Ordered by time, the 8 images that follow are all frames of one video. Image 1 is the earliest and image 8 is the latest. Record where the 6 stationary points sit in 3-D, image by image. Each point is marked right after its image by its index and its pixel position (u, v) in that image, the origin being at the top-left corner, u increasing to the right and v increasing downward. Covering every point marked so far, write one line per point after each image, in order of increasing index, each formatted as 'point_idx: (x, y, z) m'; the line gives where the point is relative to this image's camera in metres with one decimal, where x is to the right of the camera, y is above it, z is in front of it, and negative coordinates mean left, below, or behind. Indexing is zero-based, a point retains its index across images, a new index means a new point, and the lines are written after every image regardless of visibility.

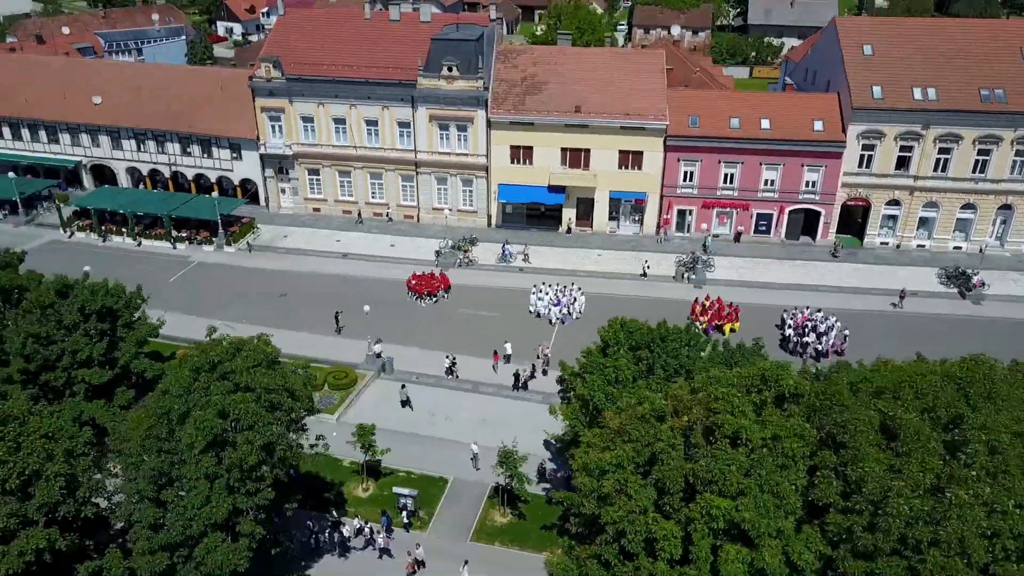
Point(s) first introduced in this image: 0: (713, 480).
0: (+3.5, -3.8, +16.0) m
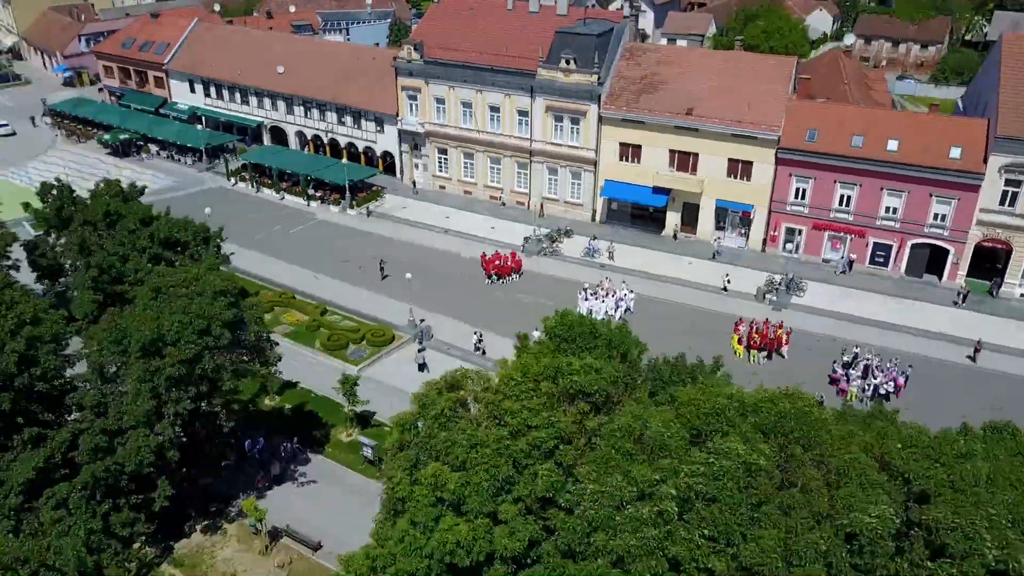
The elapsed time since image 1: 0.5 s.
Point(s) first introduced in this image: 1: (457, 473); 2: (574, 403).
0: (-1.6, -3.3, +16.4) m
1: (-1.6, -3.9, +15.9) m
2: (+1.3, -2.6, +17.3) m
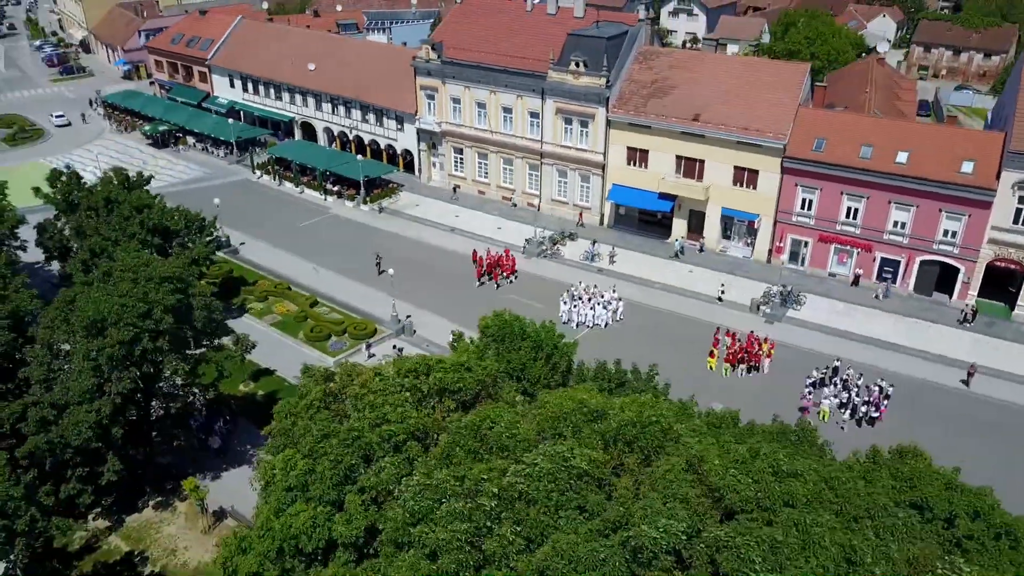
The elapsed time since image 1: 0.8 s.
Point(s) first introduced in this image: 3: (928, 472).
0: (-4.6, -3.1, +16.7) m
1: (-4.7, -3.7, +16.2) m
2: (-1.7, -2.5, +17.4) m
3: (+10.0, -4.4, +17.9) m
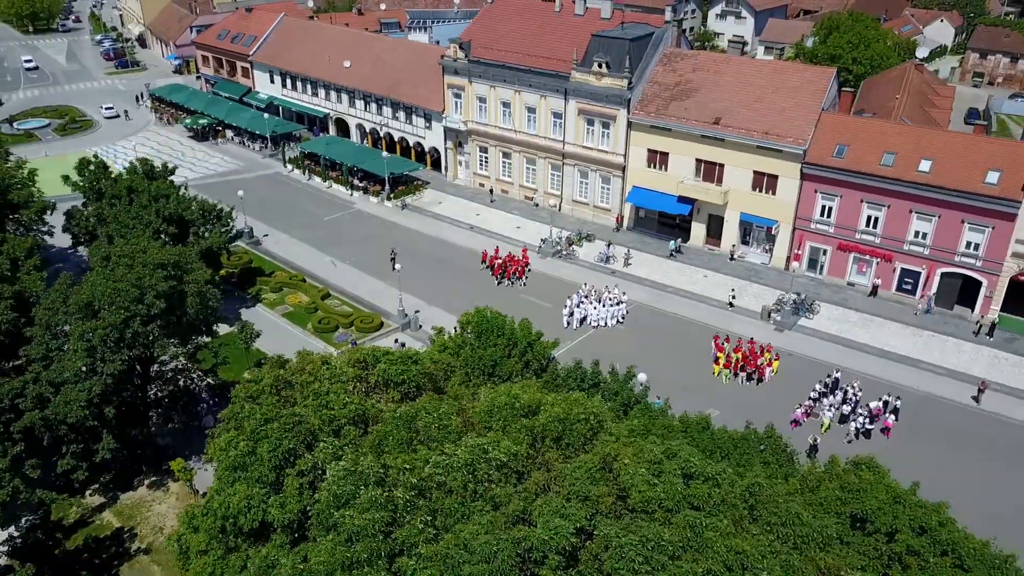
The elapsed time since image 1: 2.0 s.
0: (-6.0, -2.9, +17.2) m
1: (-6.1, -3.4, +16.7) m
2: (-3.0, -2.3, +17.7) m
3: (+8.7, -4.6, +17.5) m
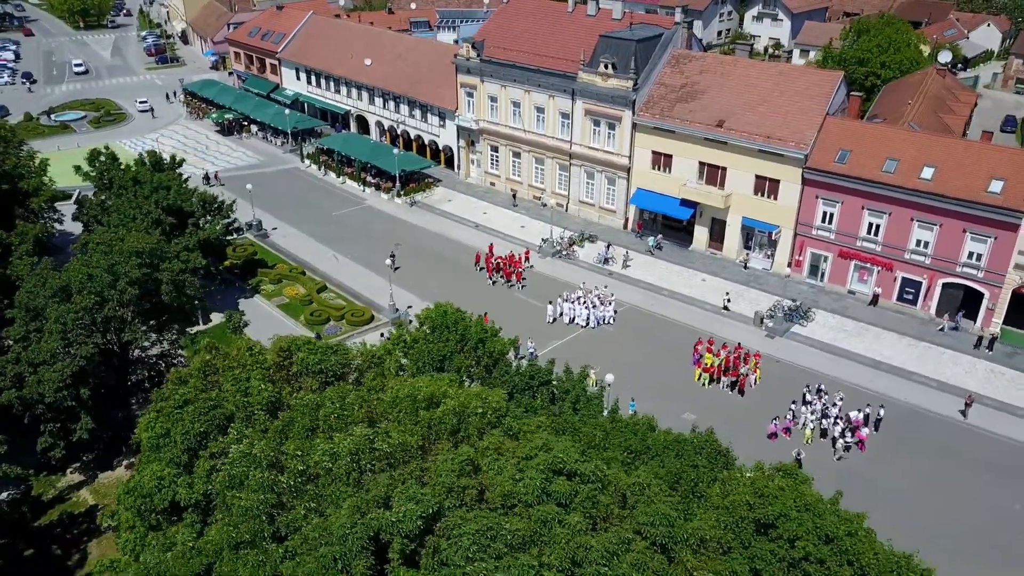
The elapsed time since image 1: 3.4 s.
0: (-8.0, -2.6, +17.8) m
1: (-8.2, -3.1, +17.3) m
2: (-4.9, -2.1, +18.2) m
3: (+6.6, -4.7, +17.3) m
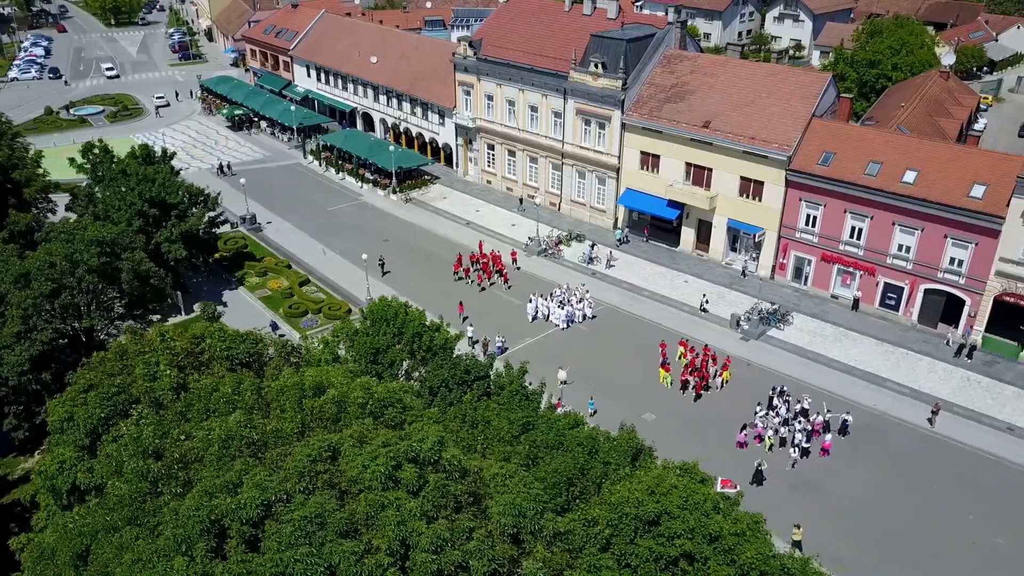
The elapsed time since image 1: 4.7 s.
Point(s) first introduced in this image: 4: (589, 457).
0: (-10.4, -2.2, +18.4) m
1: (-10.6, -2.8, +17.9) m
2: (-7.3, -1.9, +18.7) m
3: (+4.1, -4.7, +17.4) m
4: (+2.0, -4.4, +19.5) m
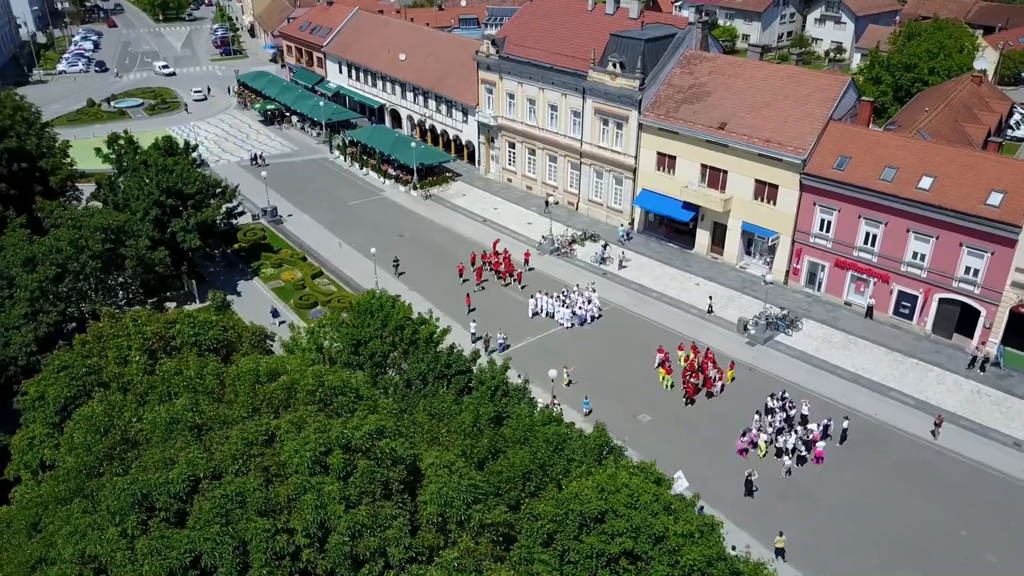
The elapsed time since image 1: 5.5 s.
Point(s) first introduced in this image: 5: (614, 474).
0: (-11.3, -1.8, +19.1) m
1: (-11.6, -2.4, +18.7) m
2: (-8.3, -1.5, +19.2) m
3: (+3.0, -4.6, +17.3) m
4: (+1.0, -4.3, +19.6) m
5: (+2.4, -4.5, +18.0) m
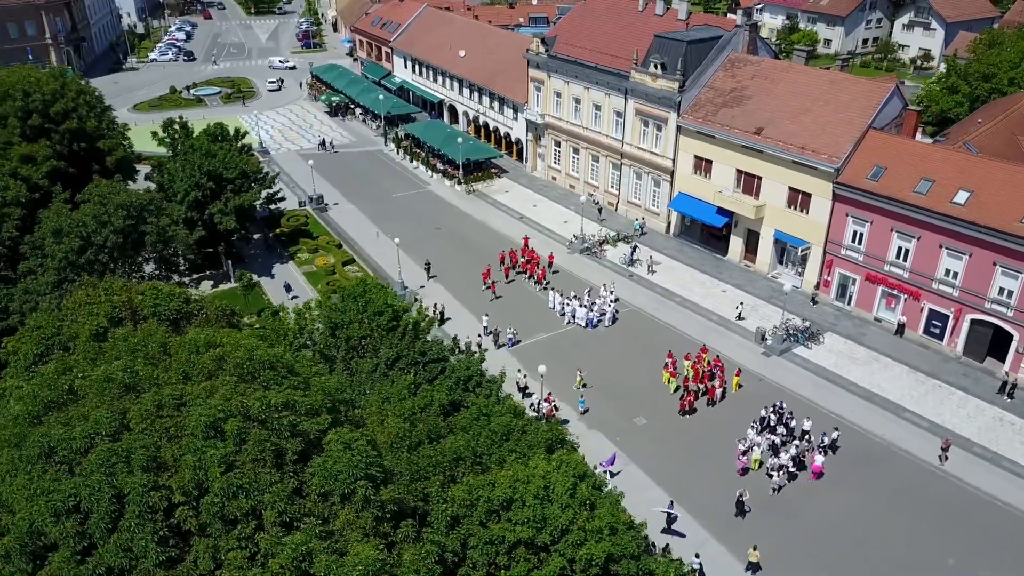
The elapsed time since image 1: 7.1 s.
0: (-12.8, -0.9, +20.8) m
1: (-13.1, -1.5, +20.4) m
2: (-9.7, -0.8, +20.6) m
3: (+1.1, -4.6, +17.6) m
4: (-0.7, -4.1, +20.1) m
5: (+0.6, -4.3, +18.3) m
